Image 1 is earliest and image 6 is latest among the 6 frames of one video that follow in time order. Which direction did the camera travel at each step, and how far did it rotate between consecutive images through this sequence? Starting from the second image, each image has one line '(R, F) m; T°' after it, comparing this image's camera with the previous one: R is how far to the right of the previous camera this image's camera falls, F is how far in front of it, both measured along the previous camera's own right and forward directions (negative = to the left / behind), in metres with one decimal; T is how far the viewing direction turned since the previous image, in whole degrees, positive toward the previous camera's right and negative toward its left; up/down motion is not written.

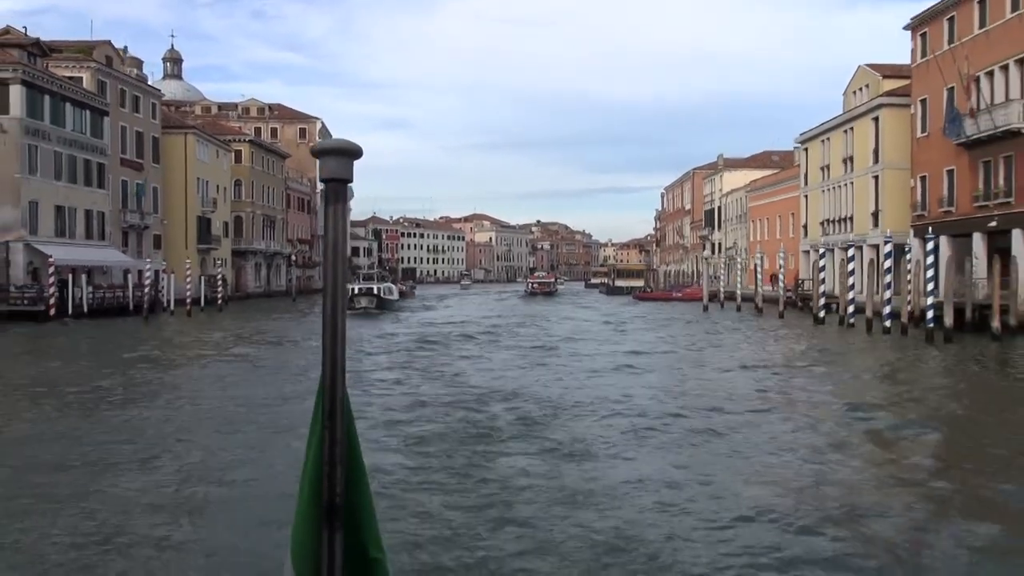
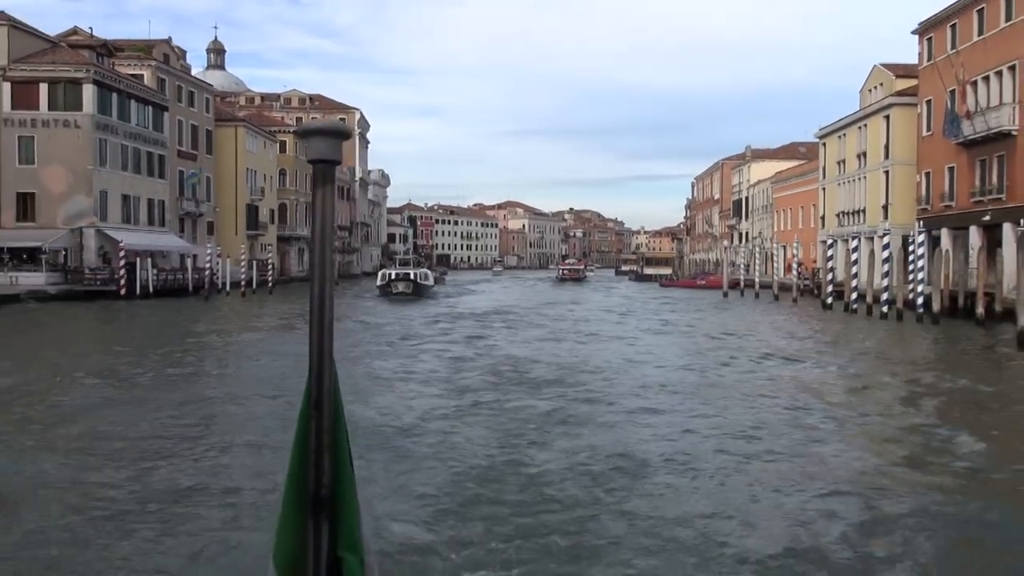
(+0.1, -2.8) m; -2°
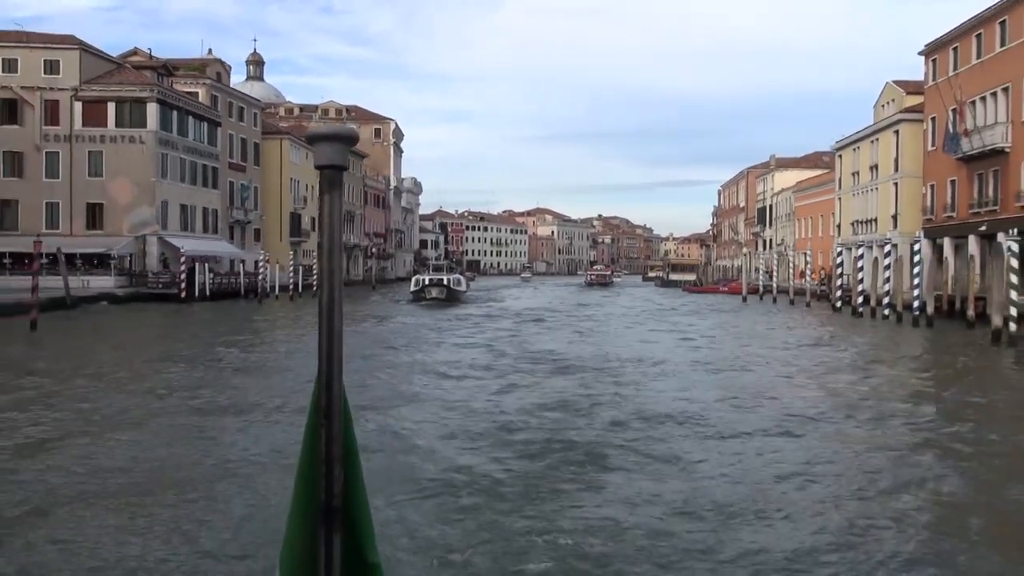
(0.0, -2.8) m; -2°
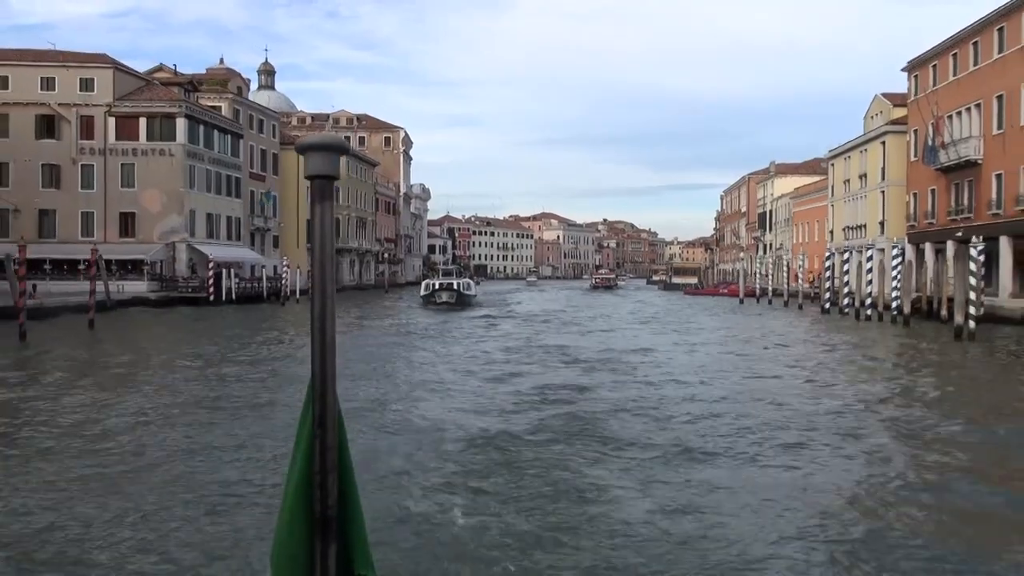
(-0.1, -2.5) m; 0°
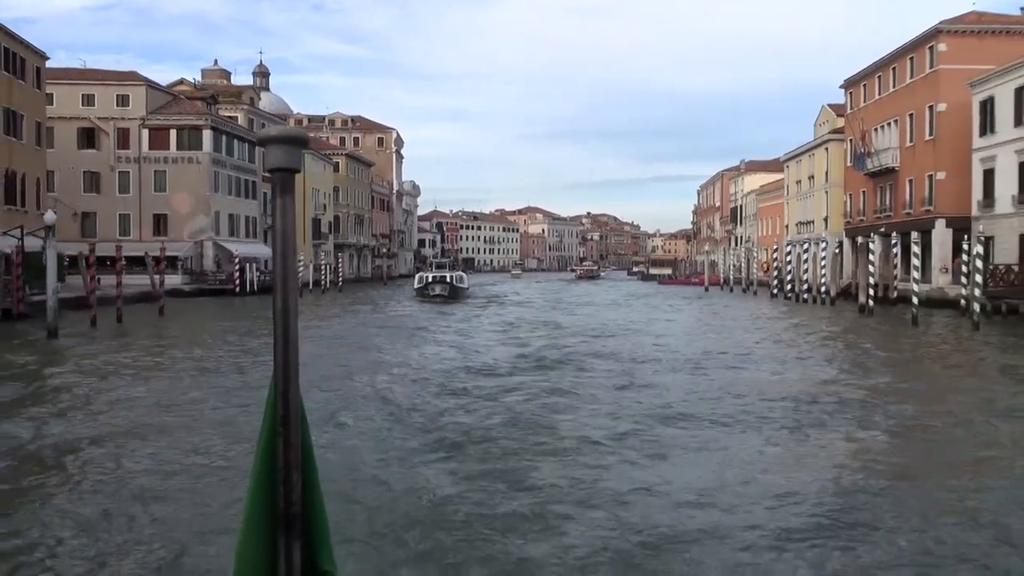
(-0.2, -5.9) m; +1°
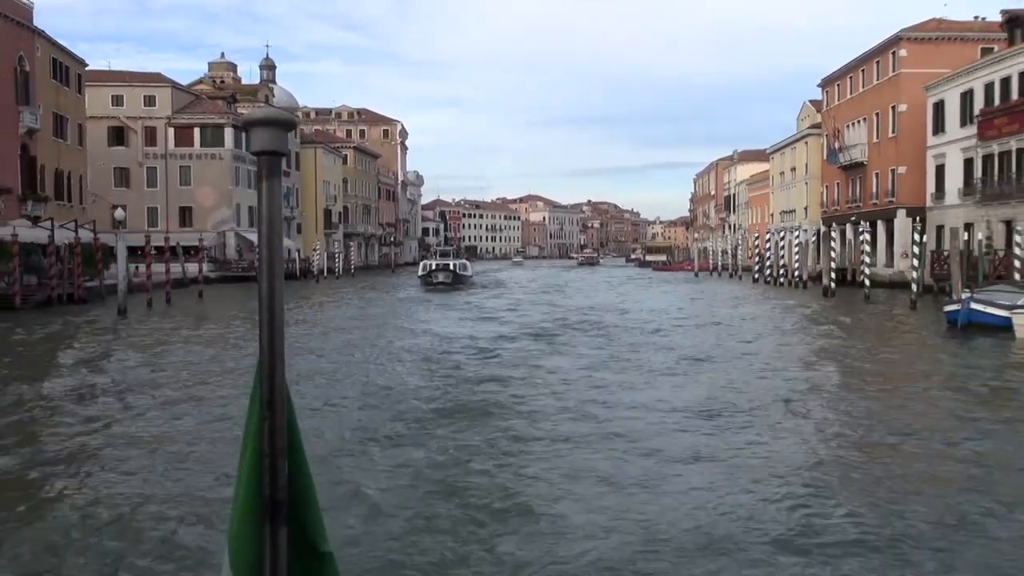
(0.0, -3.7) m; 0°
